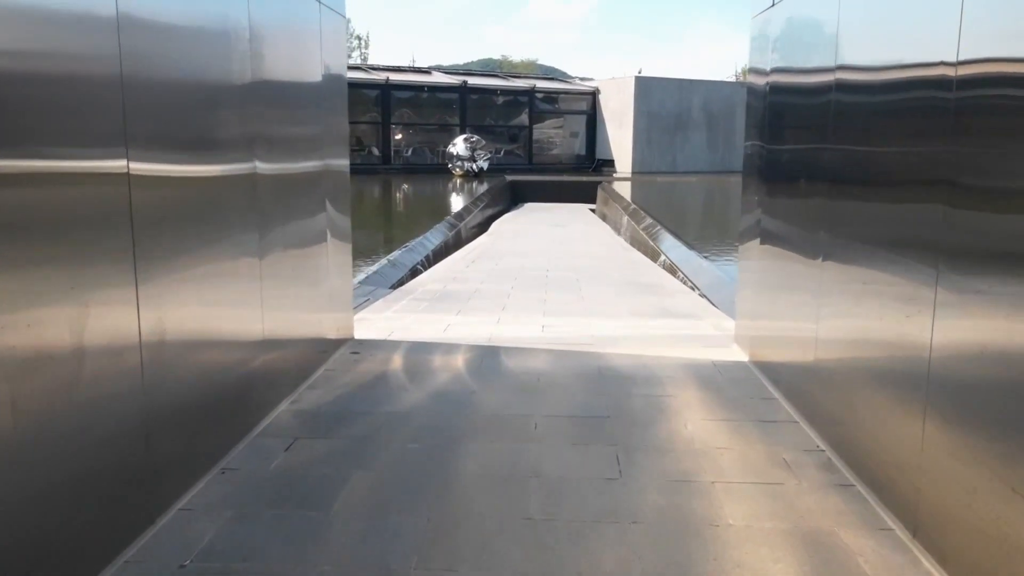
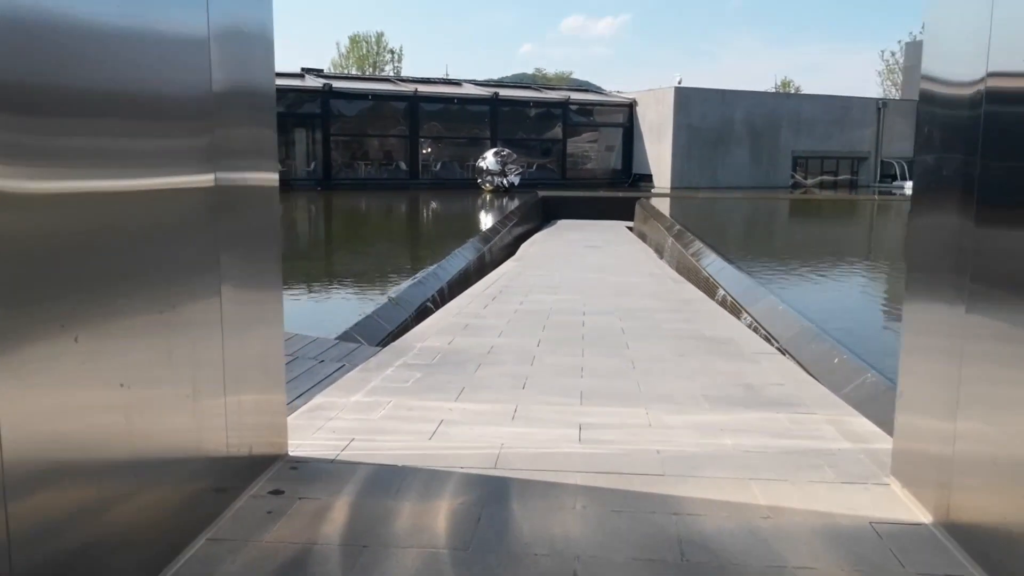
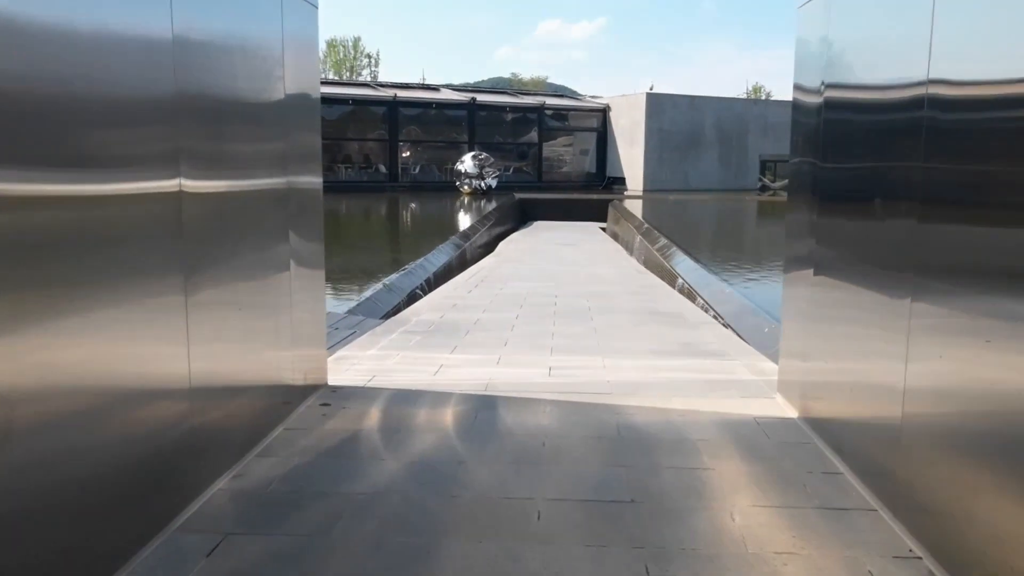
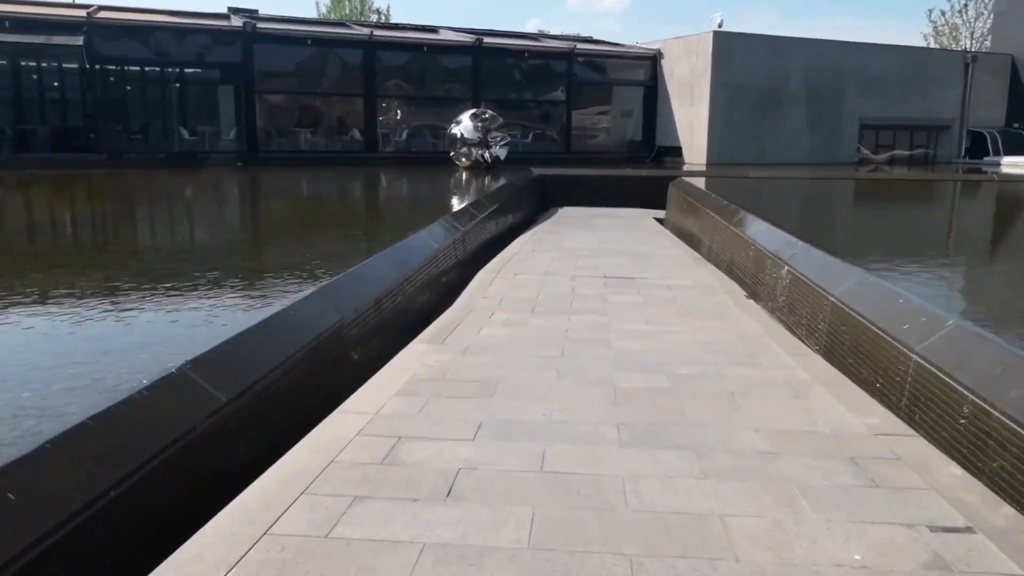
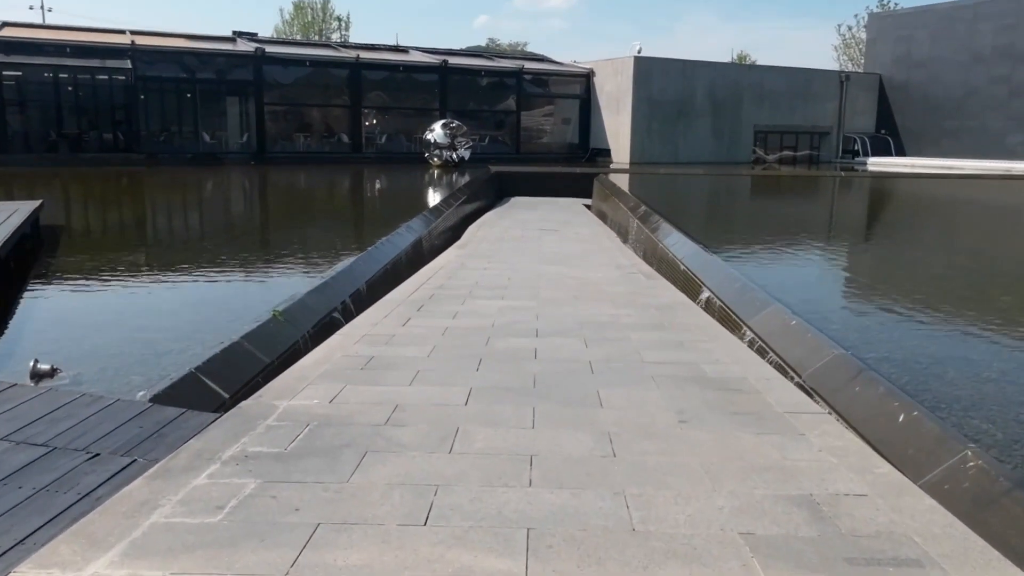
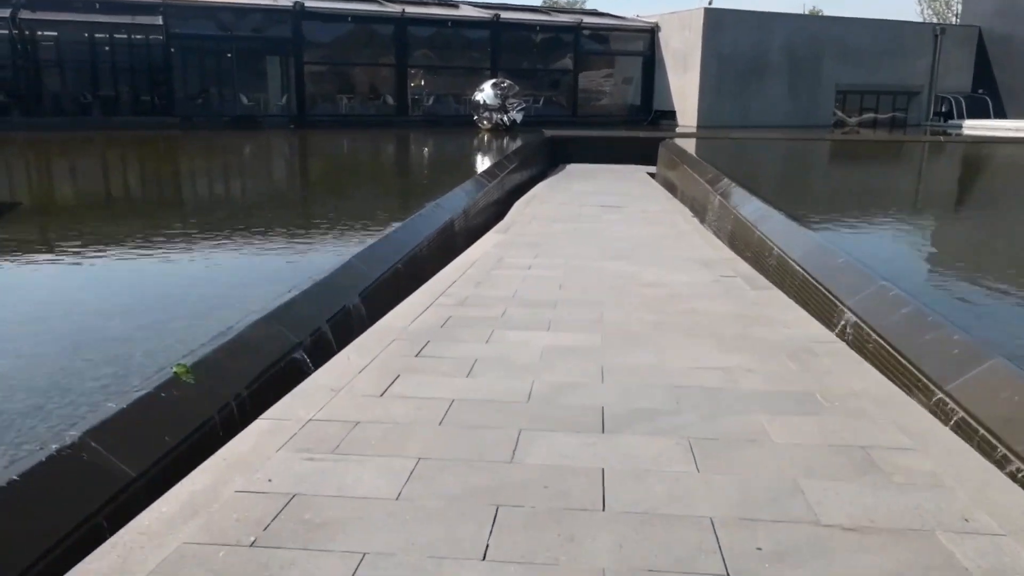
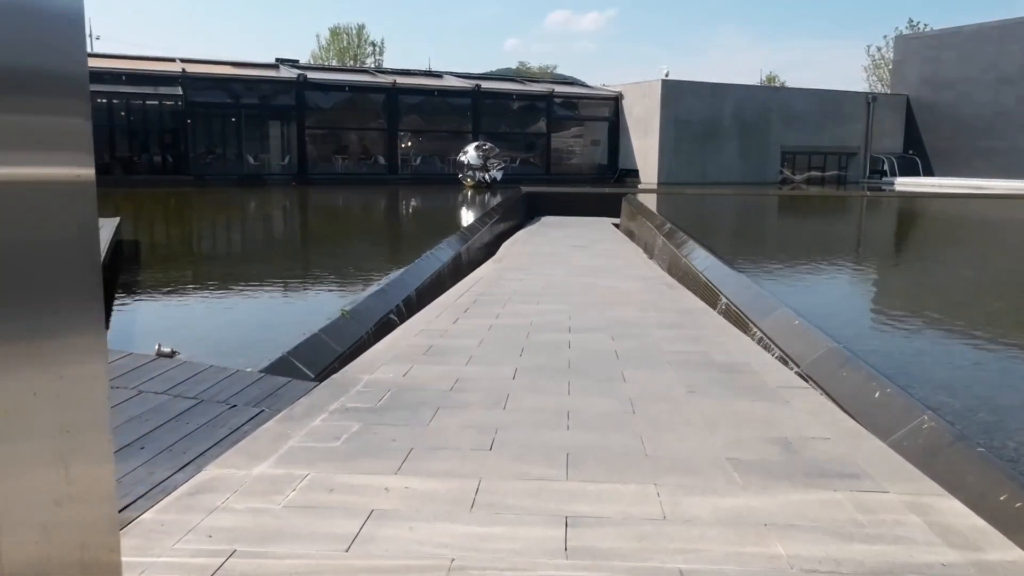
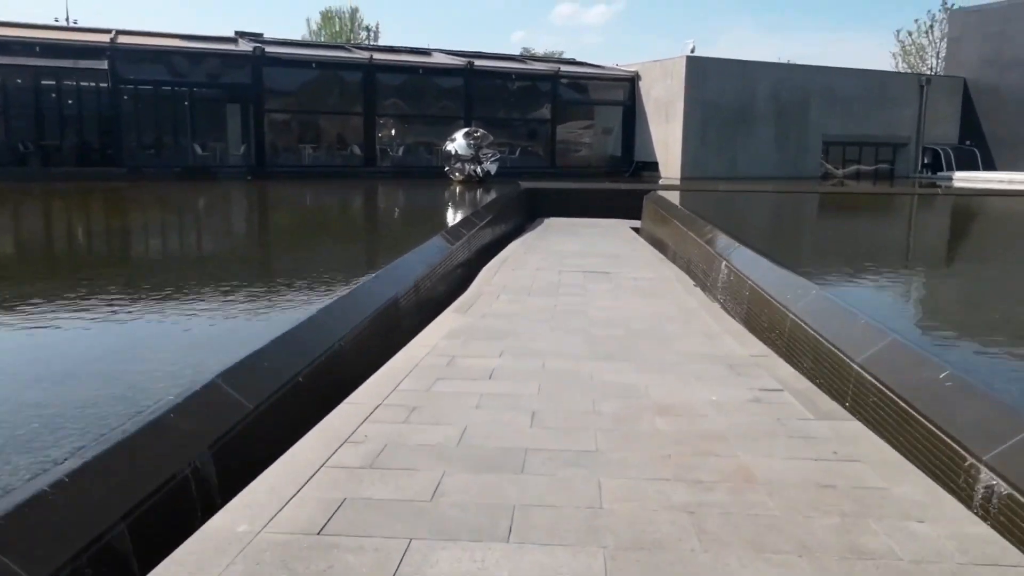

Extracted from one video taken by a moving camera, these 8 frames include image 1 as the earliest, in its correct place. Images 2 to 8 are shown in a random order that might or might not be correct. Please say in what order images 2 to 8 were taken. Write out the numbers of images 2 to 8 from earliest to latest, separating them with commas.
3, 2, 7, 5, 6, 8, 4
